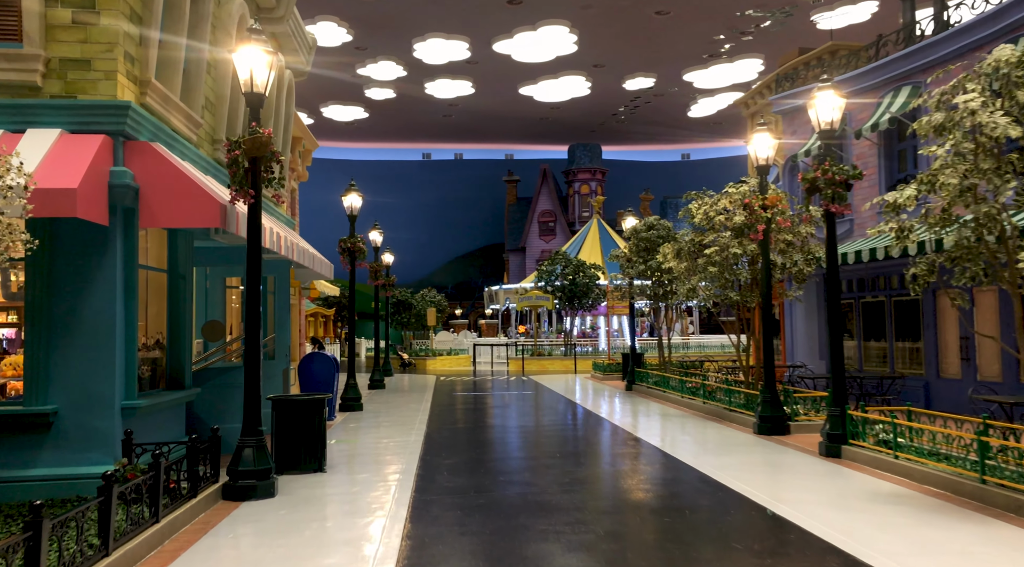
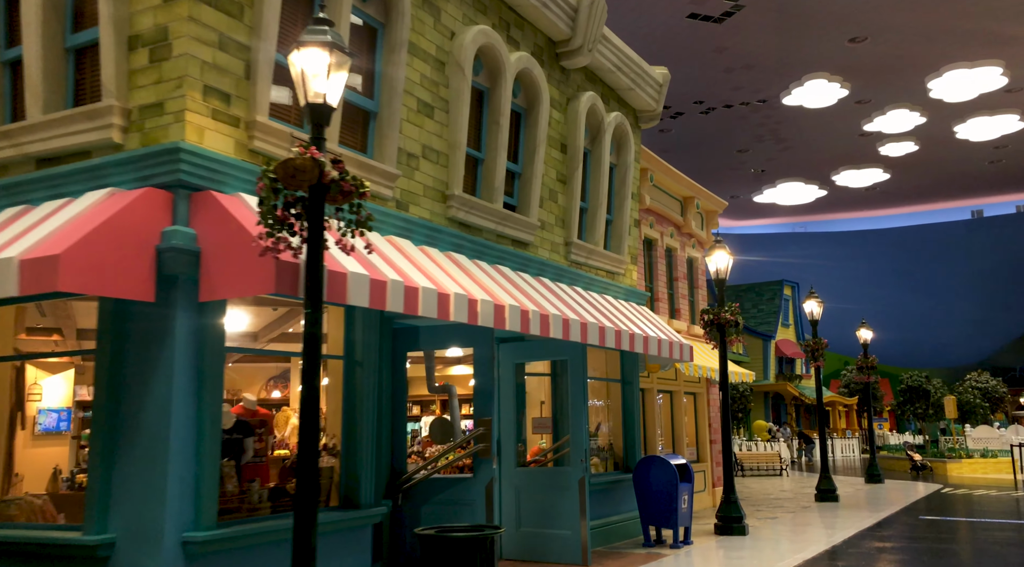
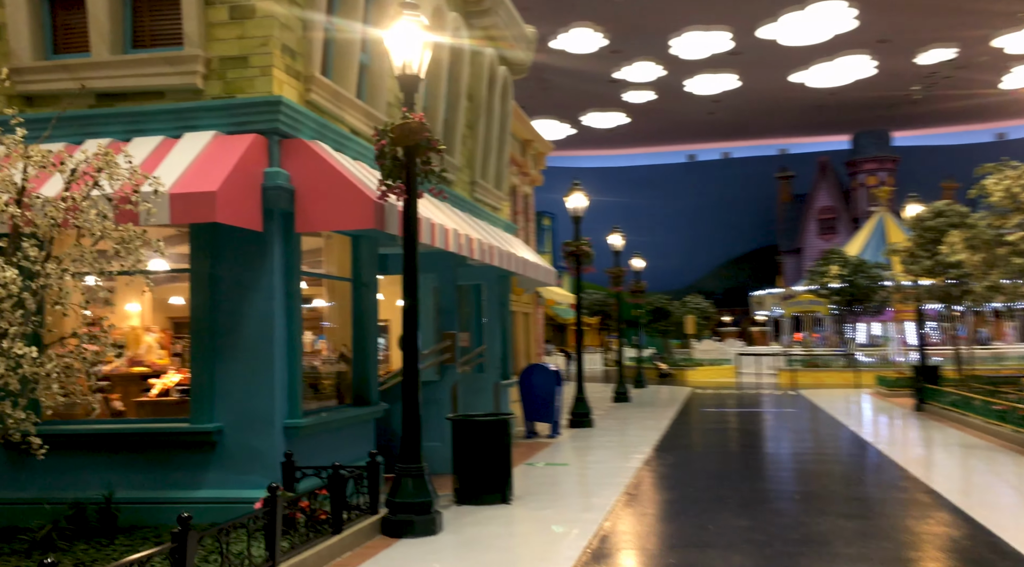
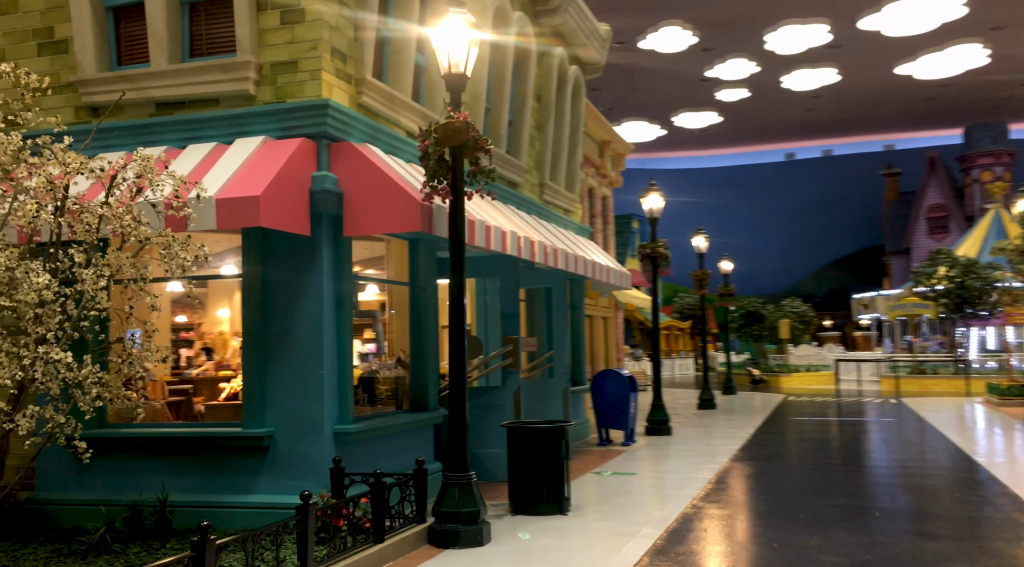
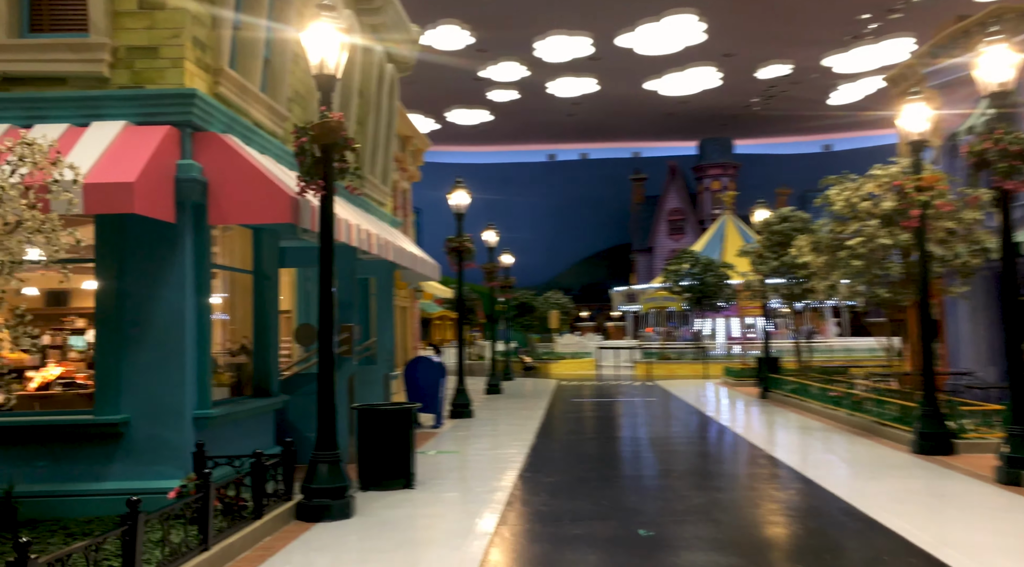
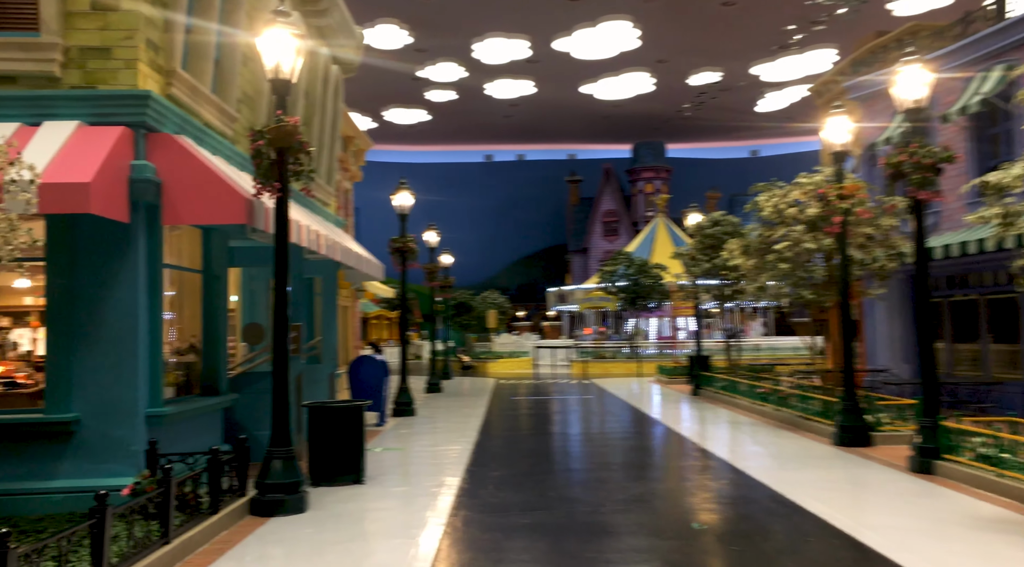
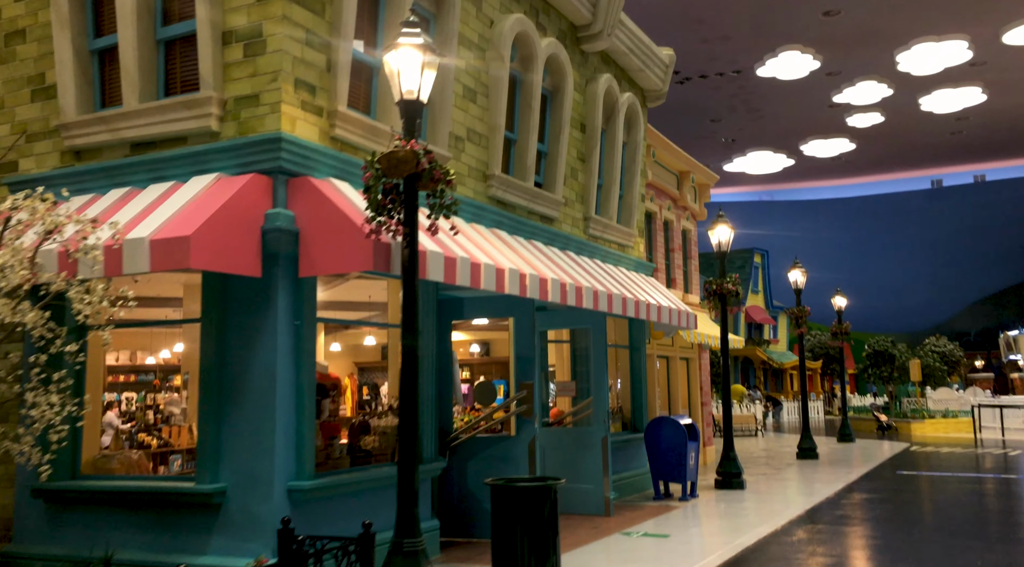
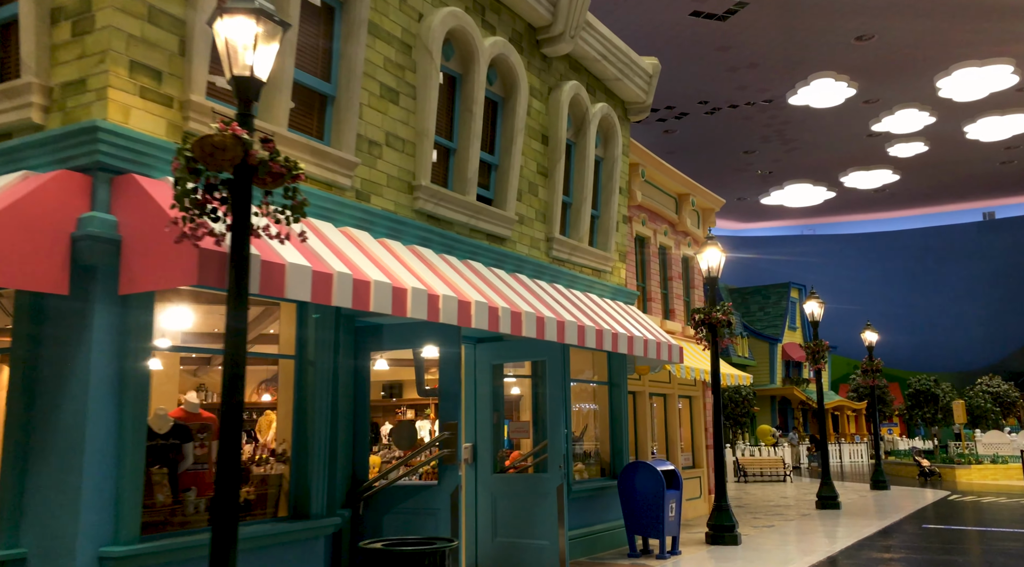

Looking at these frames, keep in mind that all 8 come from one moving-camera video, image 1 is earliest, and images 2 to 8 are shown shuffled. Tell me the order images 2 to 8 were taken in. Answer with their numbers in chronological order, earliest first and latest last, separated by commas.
6, 5, 3, 4, 7, 2, 8
